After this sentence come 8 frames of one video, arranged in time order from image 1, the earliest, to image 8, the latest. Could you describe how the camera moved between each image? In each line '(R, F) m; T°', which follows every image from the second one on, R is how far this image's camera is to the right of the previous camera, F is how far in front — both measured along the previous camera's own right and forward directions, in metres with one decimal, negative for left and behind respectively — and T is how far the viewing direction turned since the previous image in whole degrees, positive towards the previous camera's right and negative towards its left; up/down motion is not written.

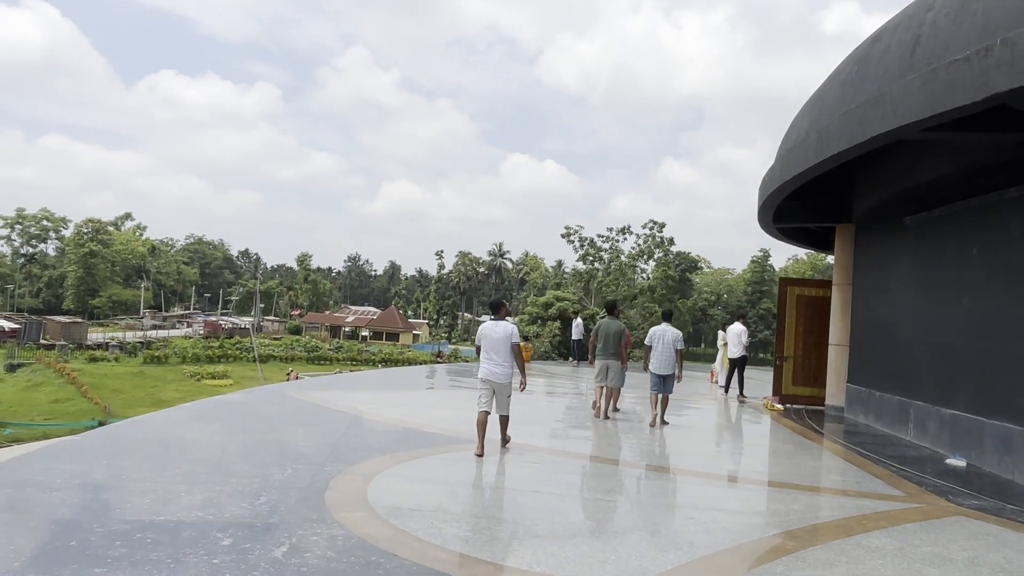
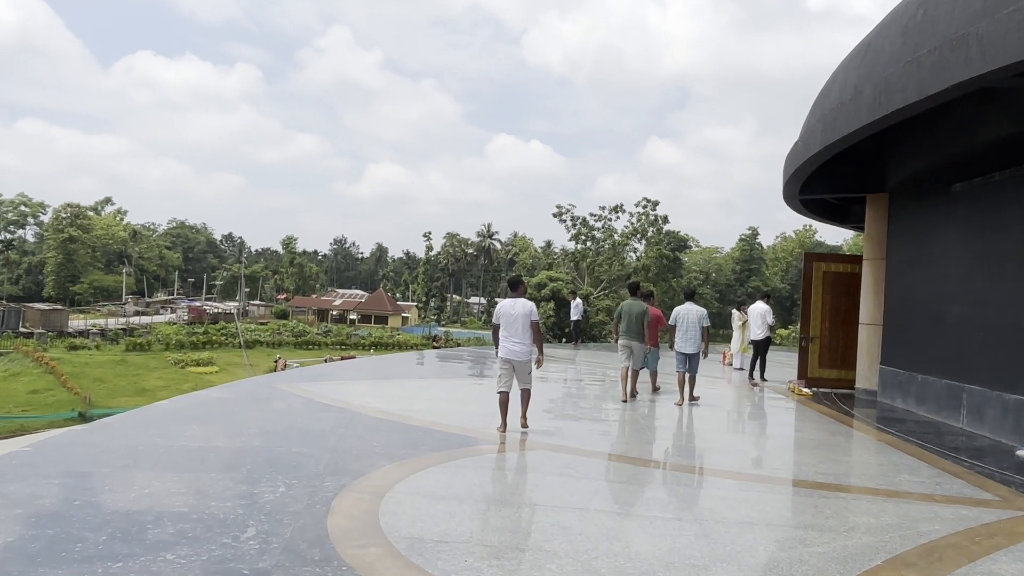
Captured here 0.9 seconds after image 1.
(-0.3, +0.9) m; +1°
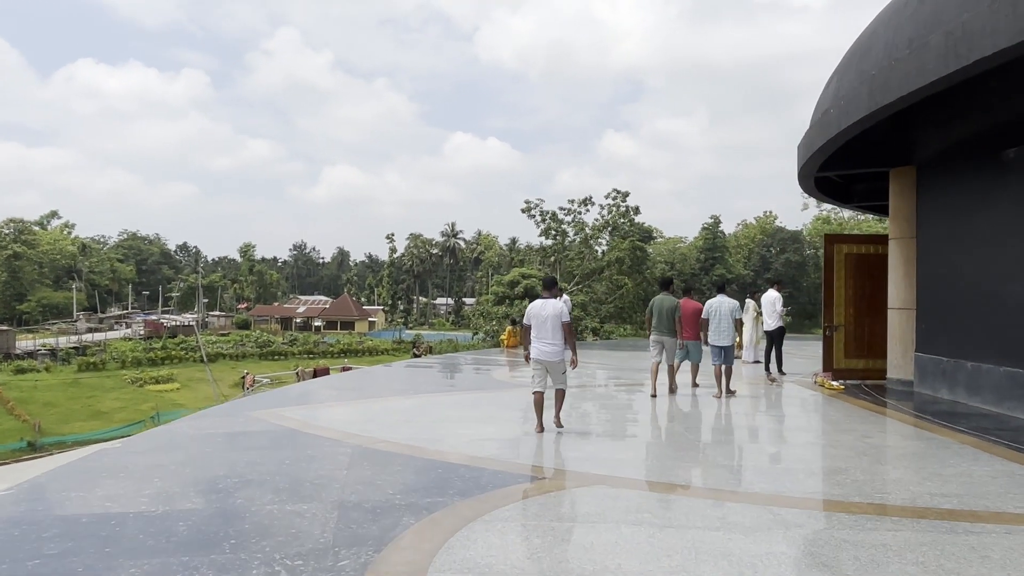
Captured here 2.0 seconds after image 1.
(-0.5, +1.1) m; +3°
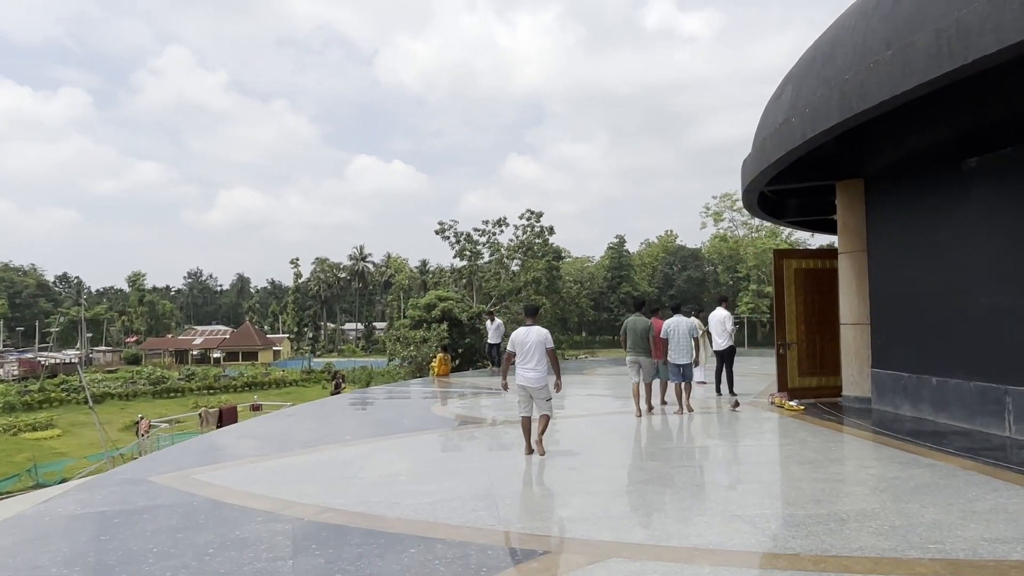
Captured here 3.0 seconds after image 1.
(-0.4, +0.9) m; +8°
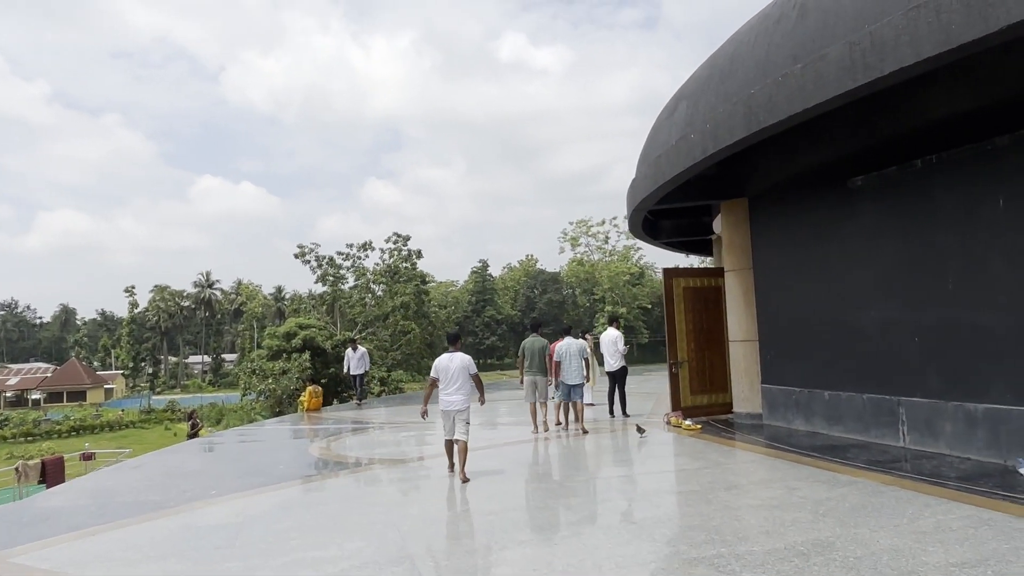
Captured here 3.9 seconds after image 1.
(-0.3, +0.7) m; +11°
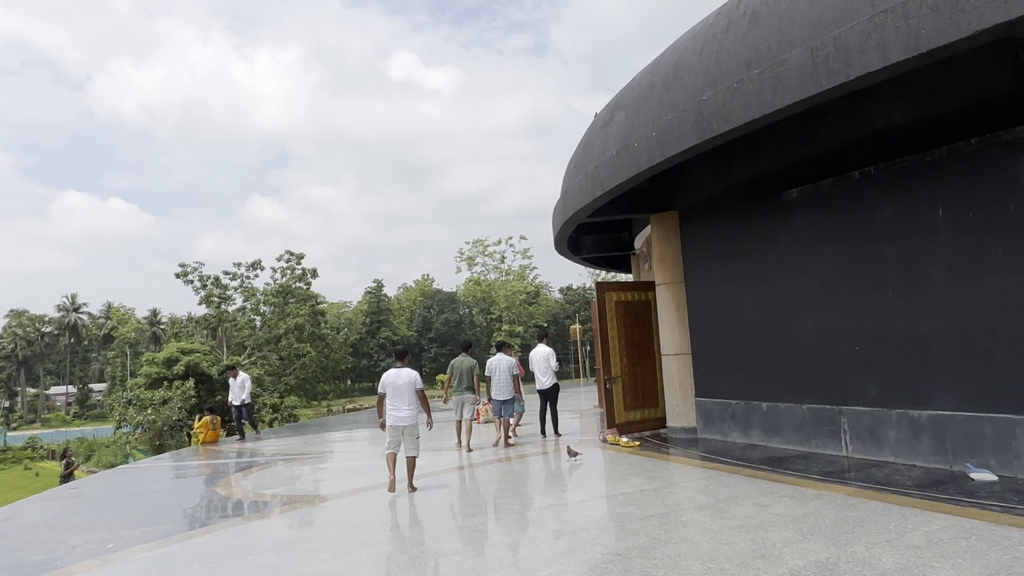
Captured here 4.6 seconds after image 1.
(-0.4, +0.5) m; +9°
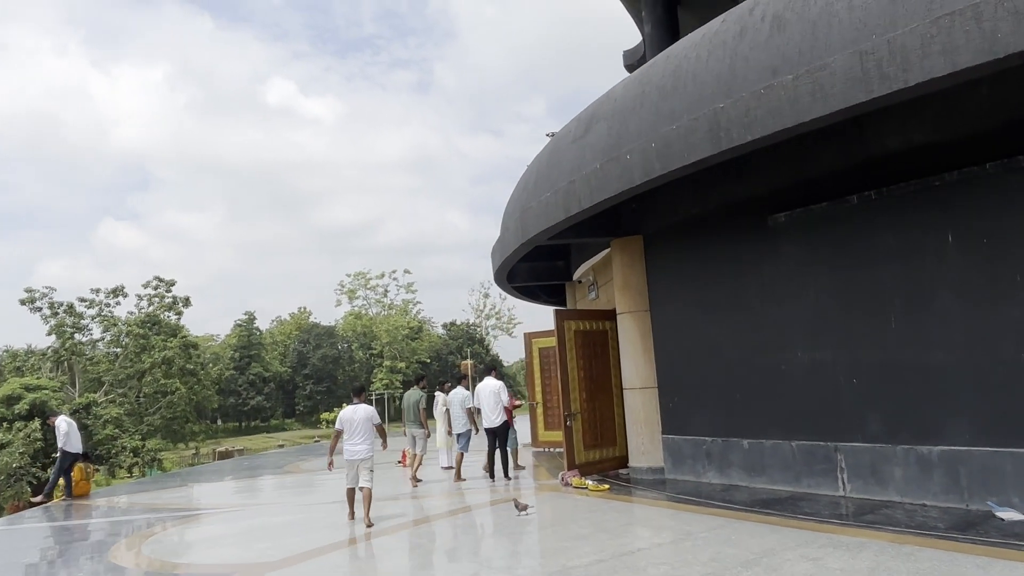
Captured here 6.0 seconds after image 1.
(-0.9, +0.9) m; +10°
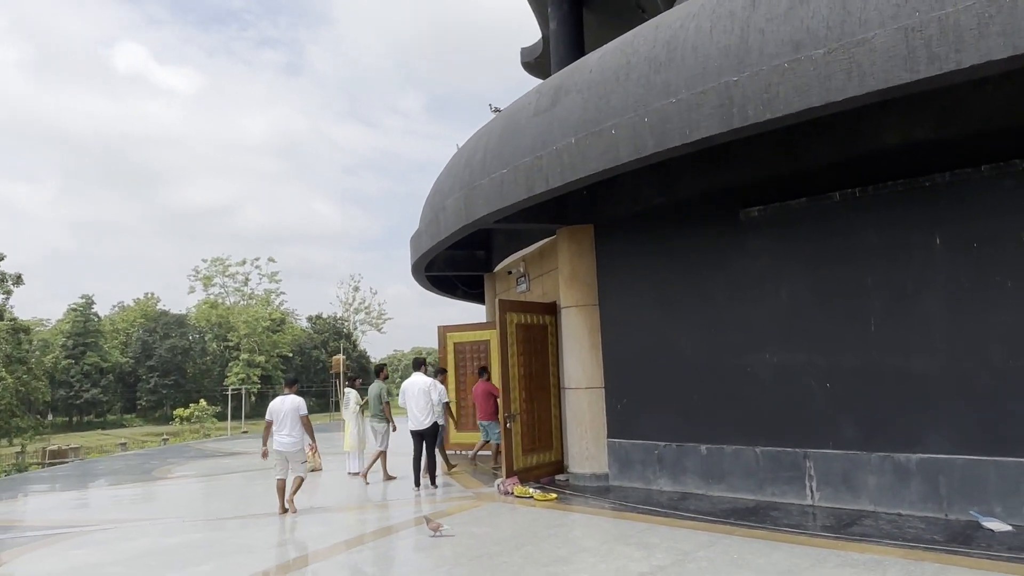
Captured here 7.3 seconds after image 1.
(-0.8, +0.9) m; +11°
